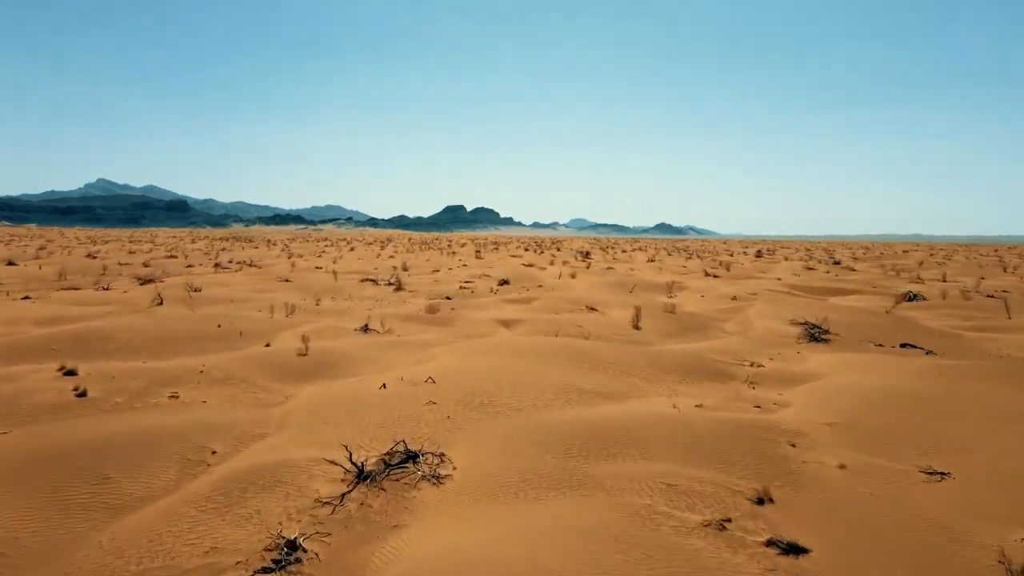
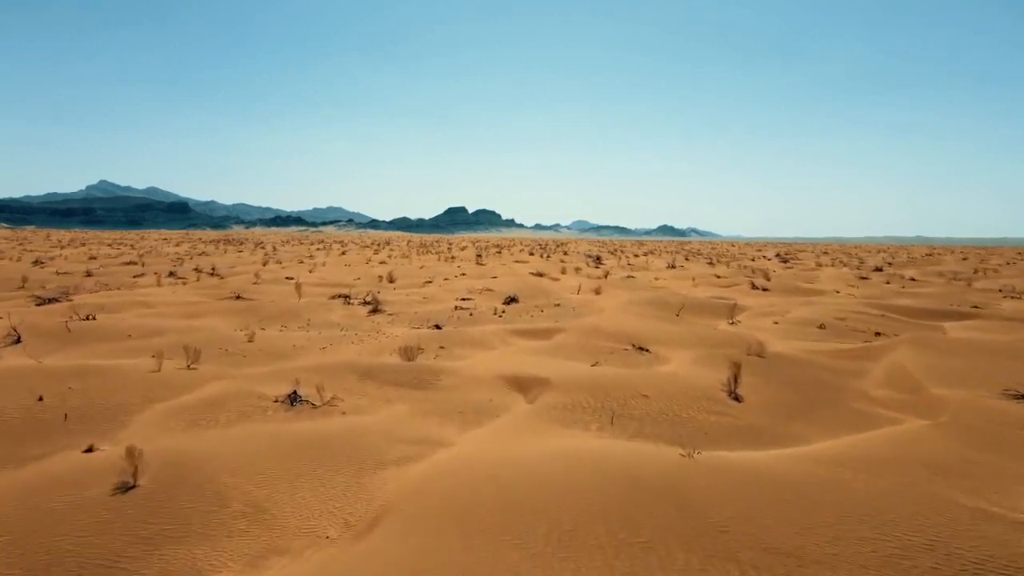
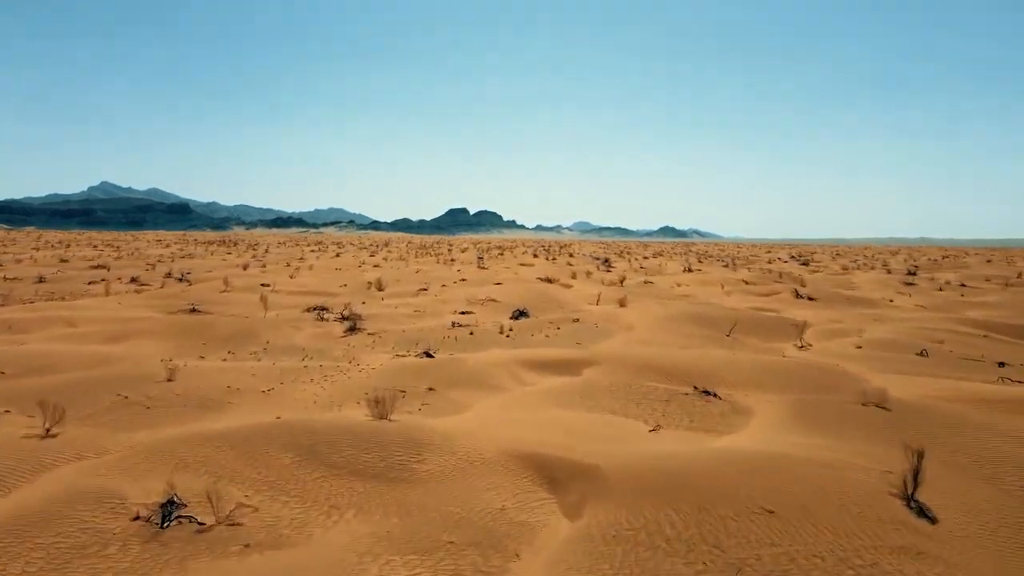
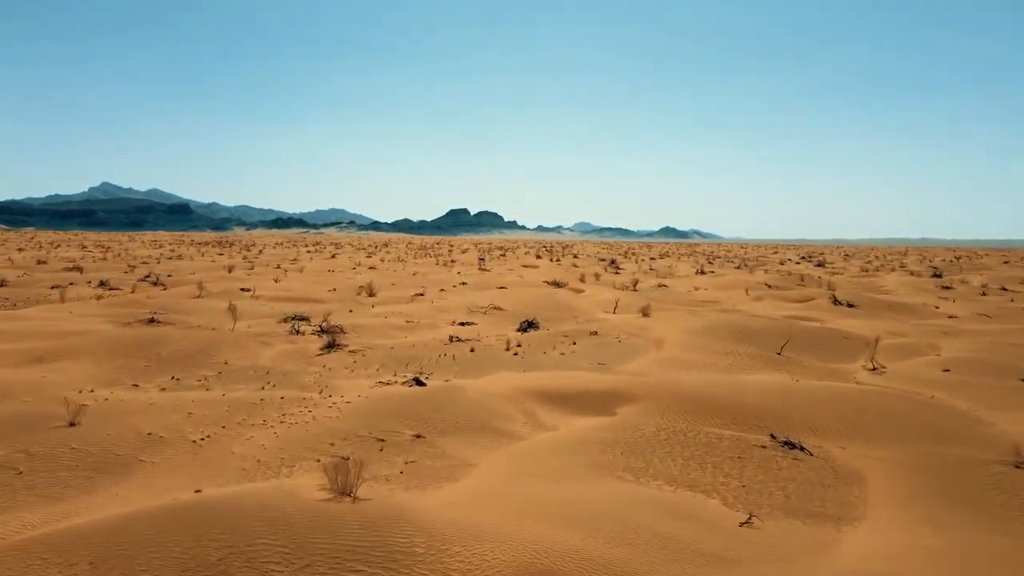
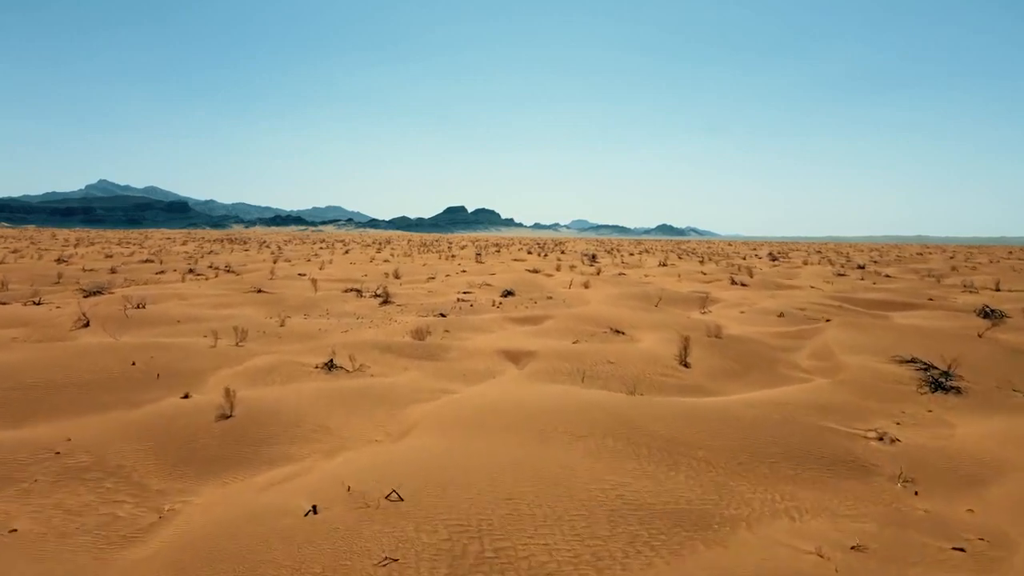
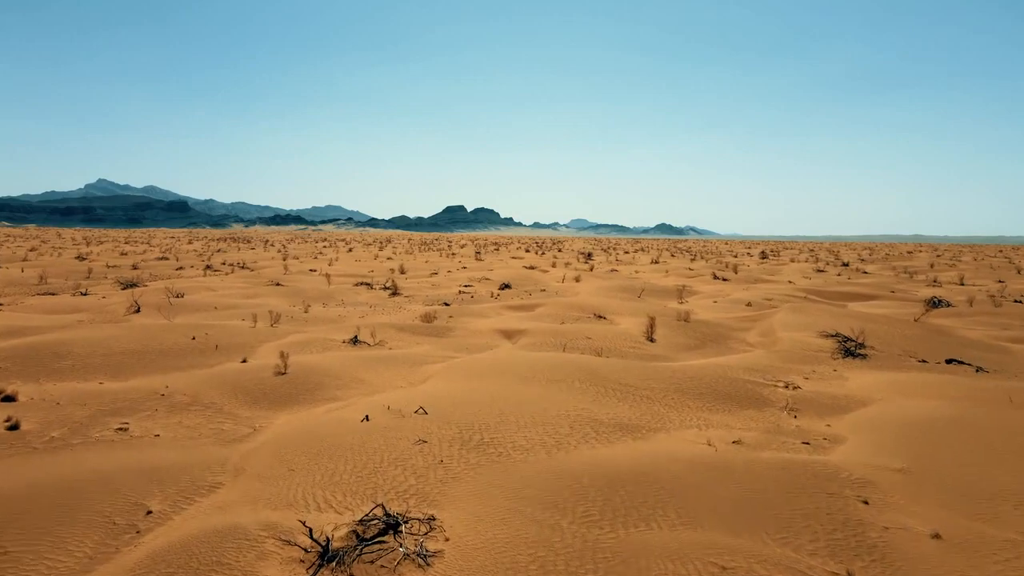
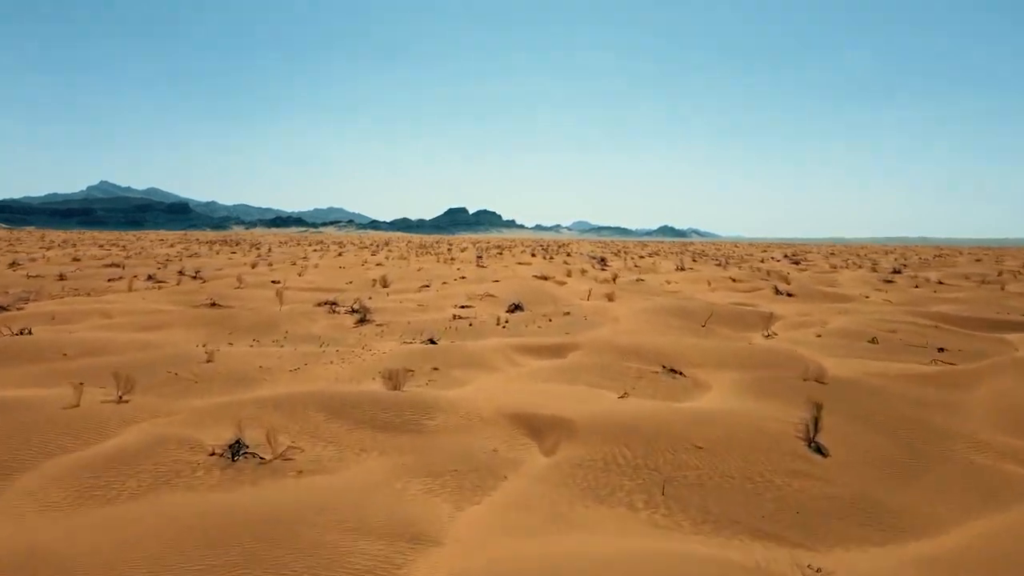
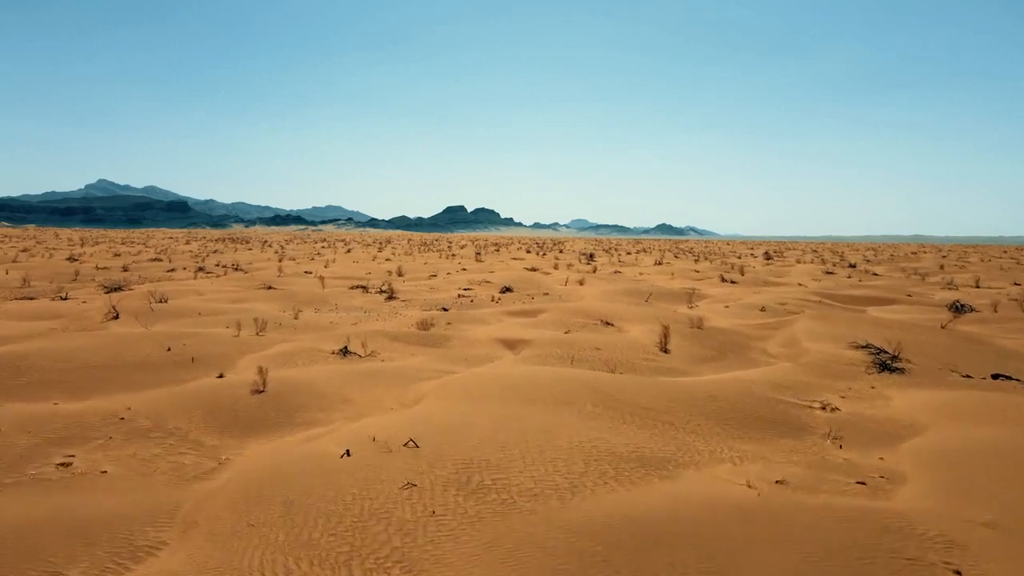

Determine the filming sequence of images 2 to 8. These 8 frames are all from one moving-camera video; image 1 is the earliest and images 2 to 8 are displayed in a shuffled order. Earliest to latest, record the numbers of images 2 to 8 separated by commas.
6, 8, 5, 2, 7, 3, 4
